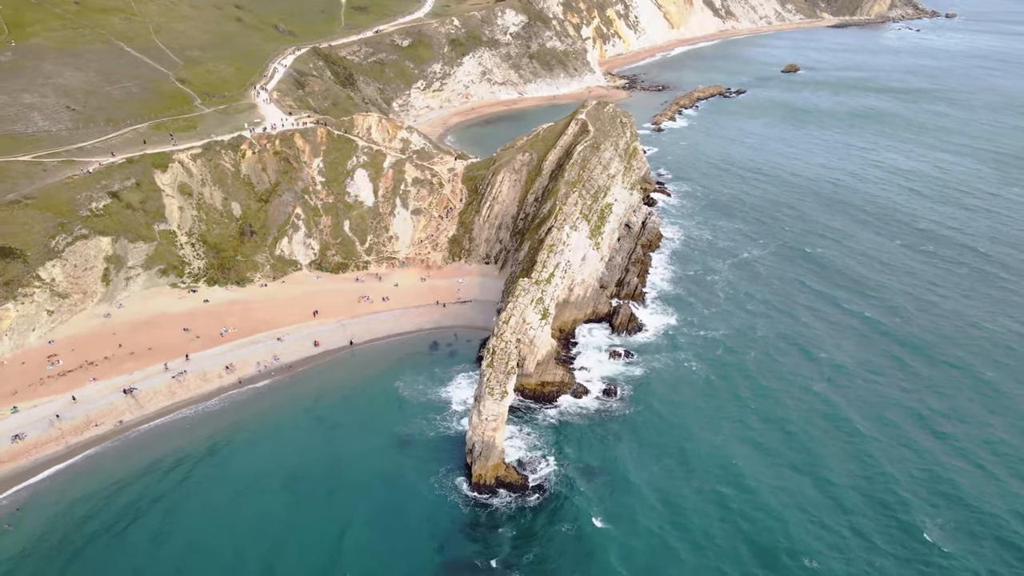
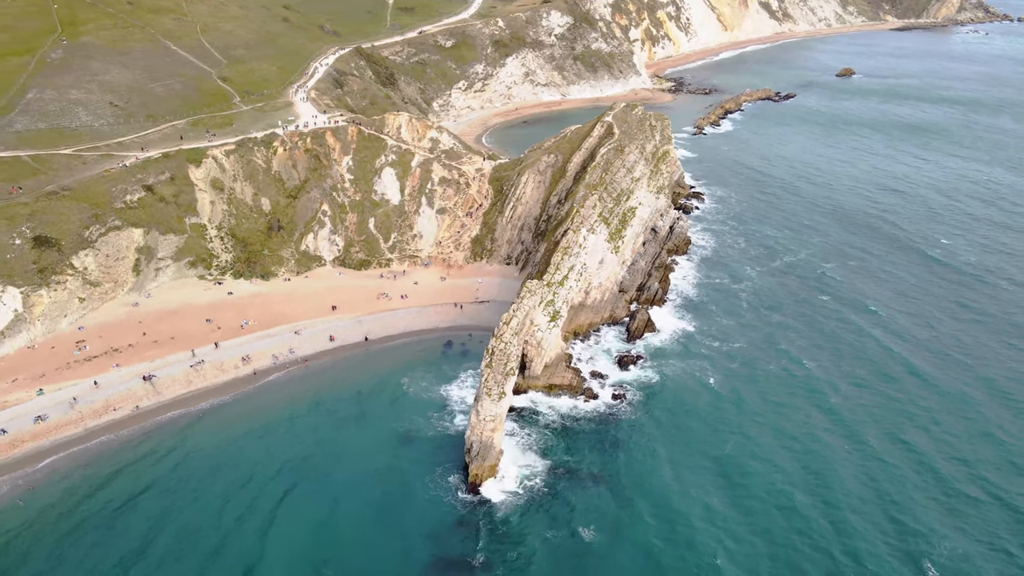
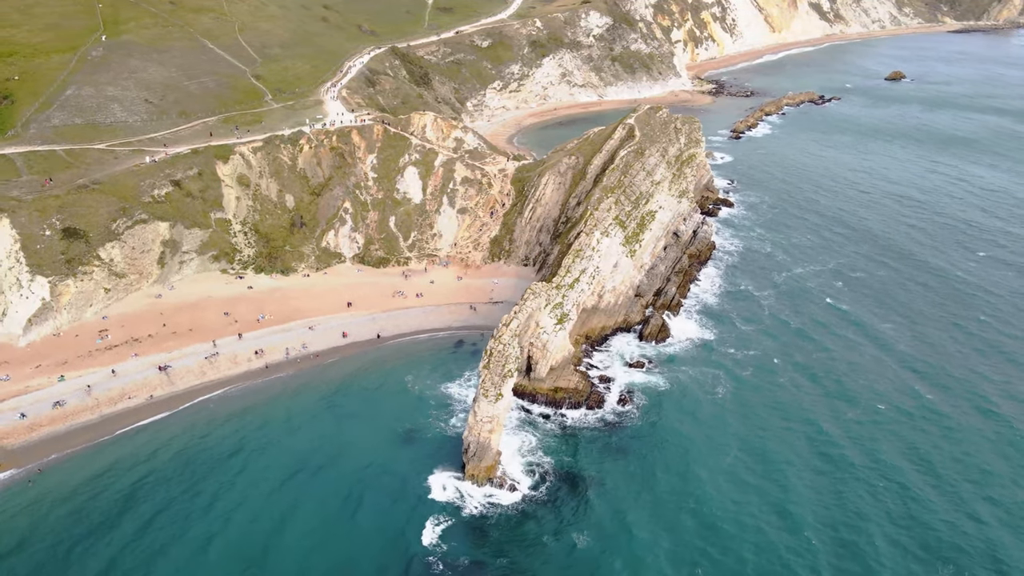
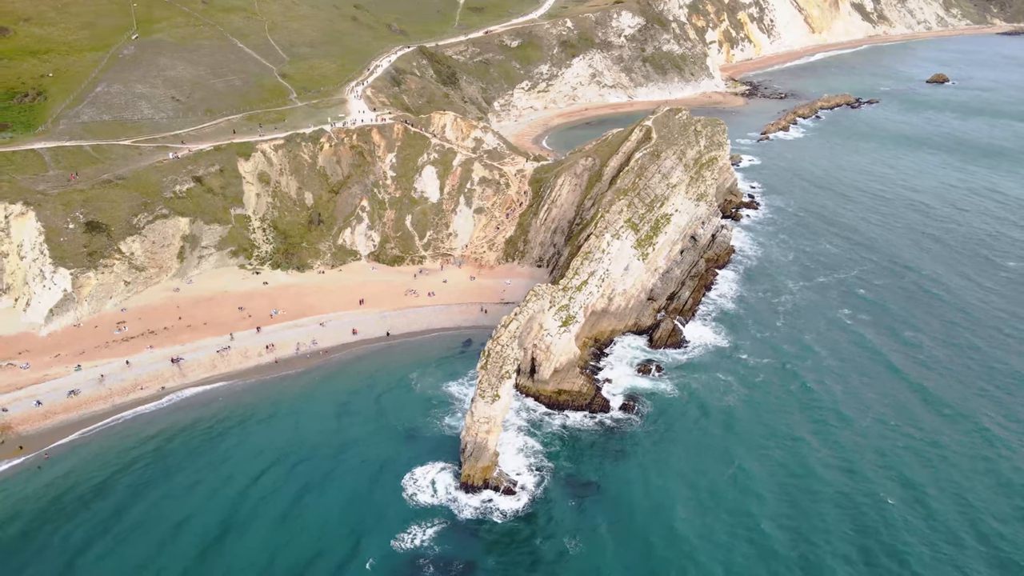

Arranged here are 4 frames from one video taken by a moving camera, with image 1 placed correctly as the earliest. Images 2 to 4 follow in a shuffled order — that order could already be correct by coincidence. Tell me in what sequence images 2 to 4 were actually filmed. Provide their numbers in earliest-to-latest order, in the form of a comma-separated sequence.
2, 3, 4
